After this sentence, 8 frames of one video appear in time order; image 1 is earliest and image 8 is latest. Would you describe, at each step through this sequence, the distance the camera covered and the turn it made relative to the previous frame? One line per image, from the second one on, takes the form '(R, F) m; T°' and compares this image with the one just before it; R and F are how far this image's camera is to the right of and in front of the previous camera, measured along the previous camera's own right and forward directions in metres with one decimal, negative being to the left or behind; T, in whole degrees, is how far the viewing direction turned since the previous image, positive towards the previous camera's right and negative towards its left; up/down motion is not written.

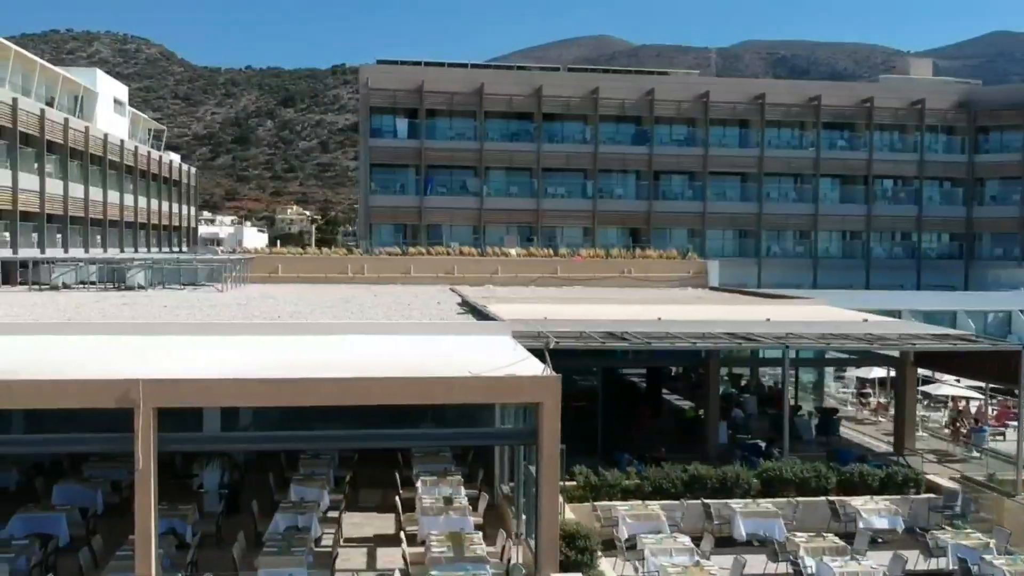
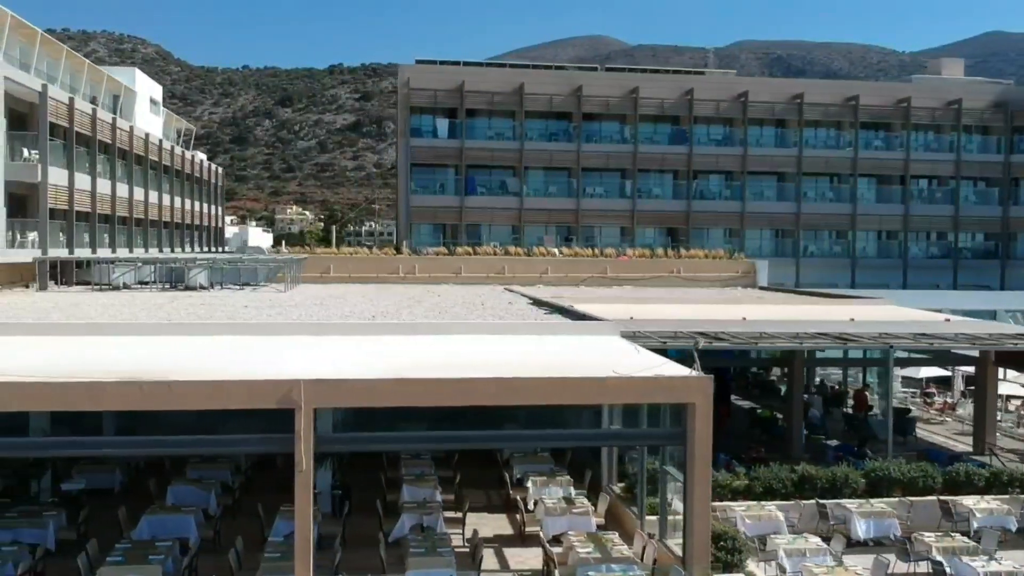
(-2.0, +0.1) m; 0°
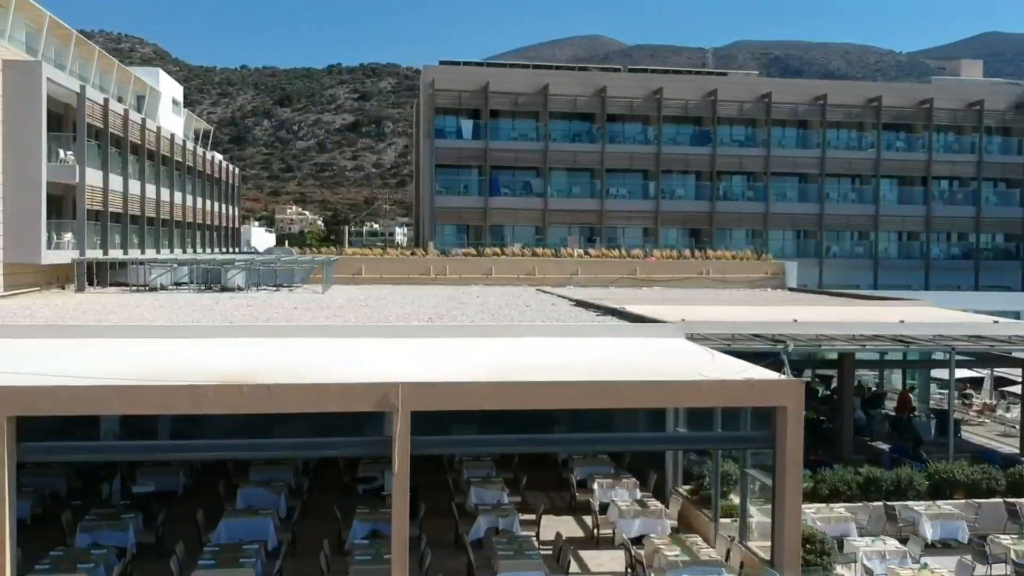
(-1.2, 0.0) m; 0°
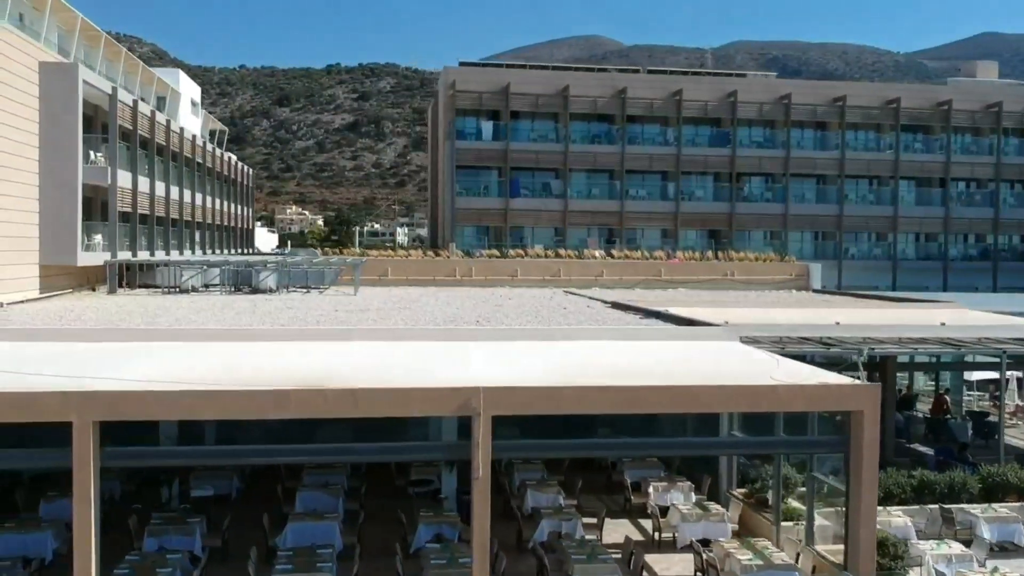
(-1.0, 0.0) m; 0°
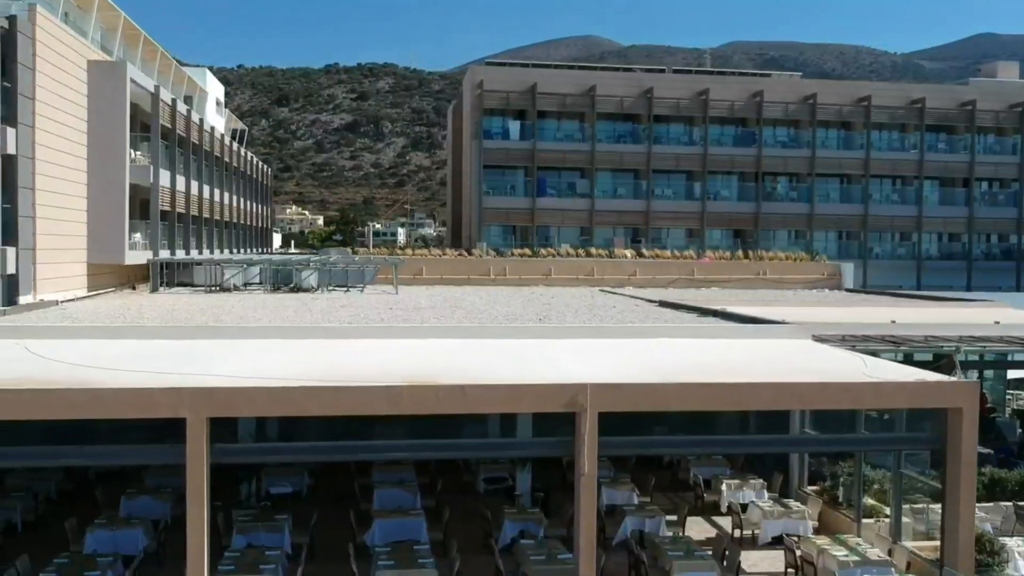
(-1.3, 0.0) m; 0°
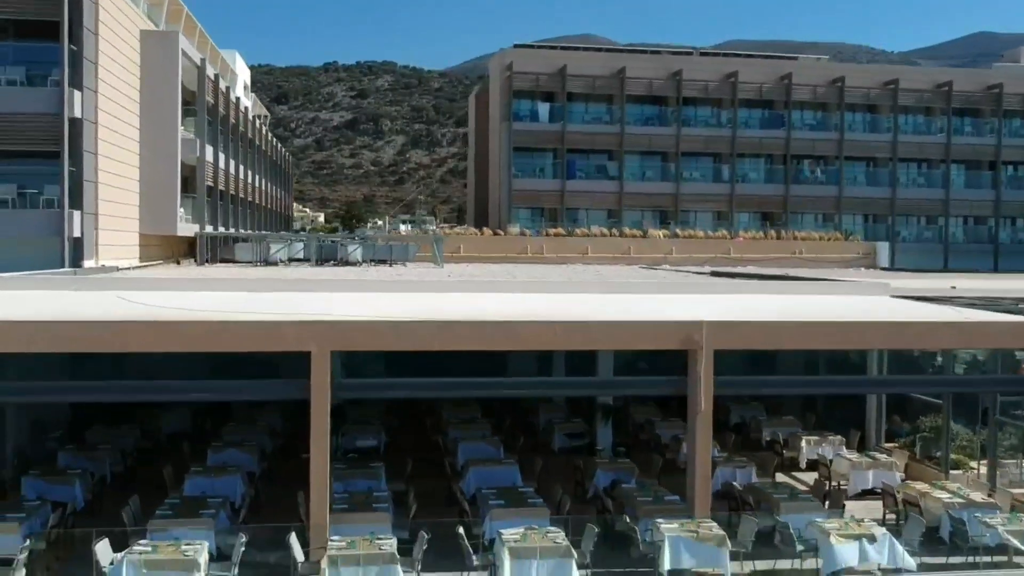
(-1.4, 0.0) m; 0°
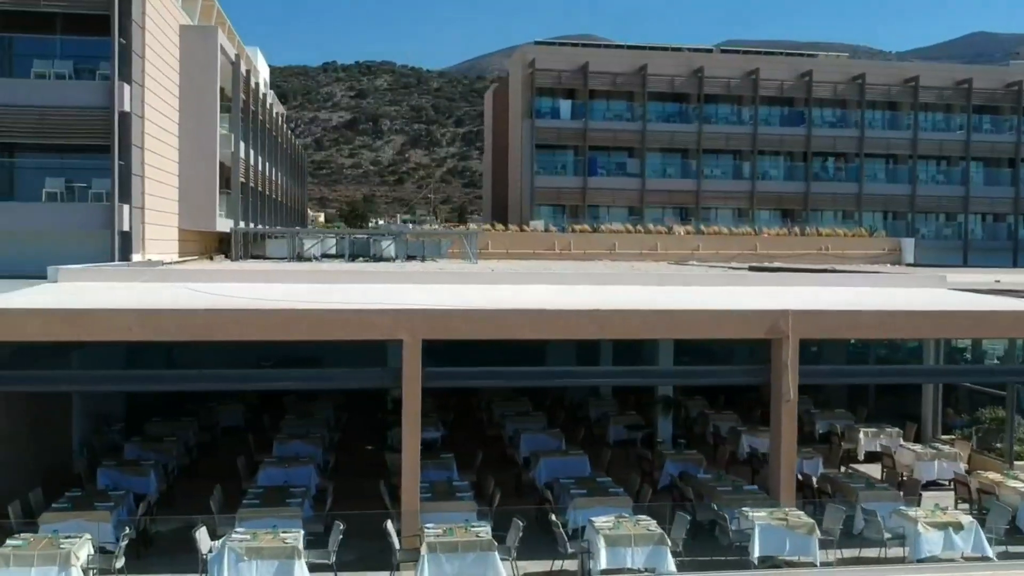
(-1.1, 0.0) m; 0°
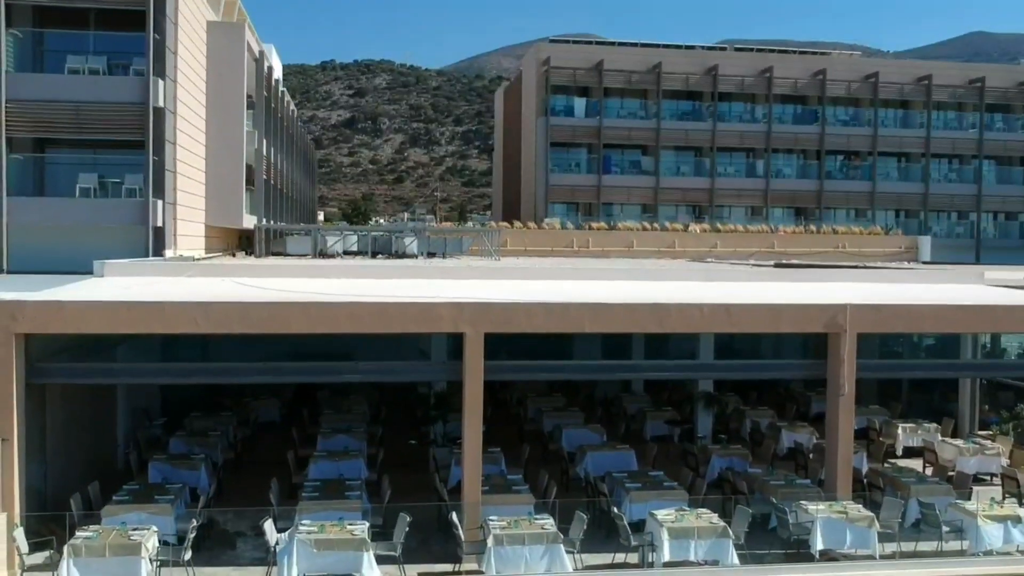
(-0.7, 0.0) m; 0°
